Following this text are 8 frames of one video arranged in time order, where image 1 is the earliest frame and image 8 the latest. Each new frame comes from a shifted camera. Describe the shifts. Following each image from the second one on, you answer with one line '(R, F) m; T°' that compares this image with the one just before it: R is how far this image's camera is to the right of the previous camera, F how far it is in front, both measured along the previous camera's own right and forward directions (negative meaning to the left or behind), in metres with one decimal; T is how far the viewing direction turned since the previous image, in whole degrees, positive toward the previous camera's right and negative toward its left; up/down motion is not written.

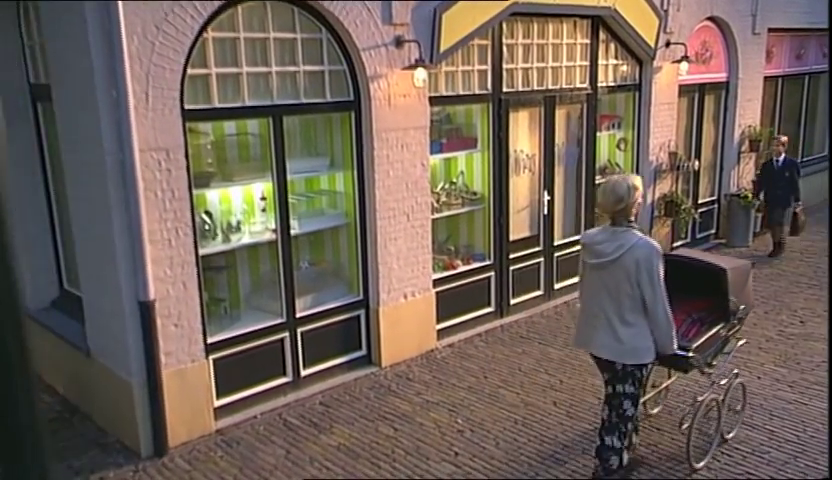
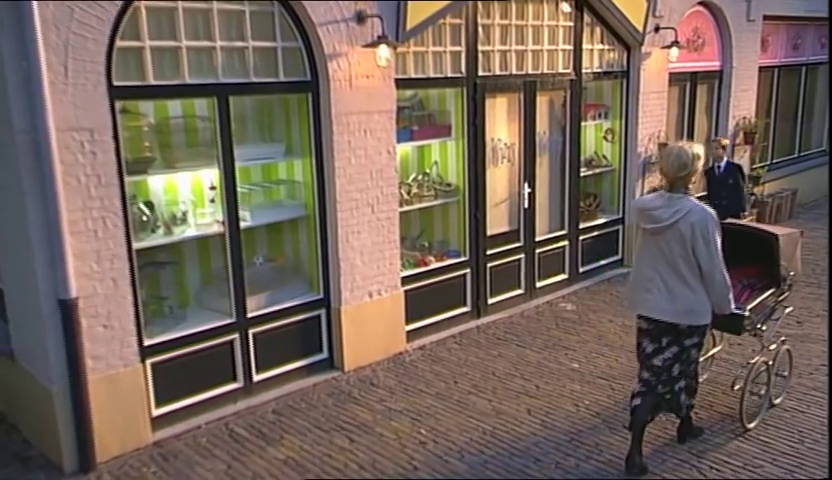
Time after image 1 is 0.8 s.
(+0.2, +0.5) m; 0°
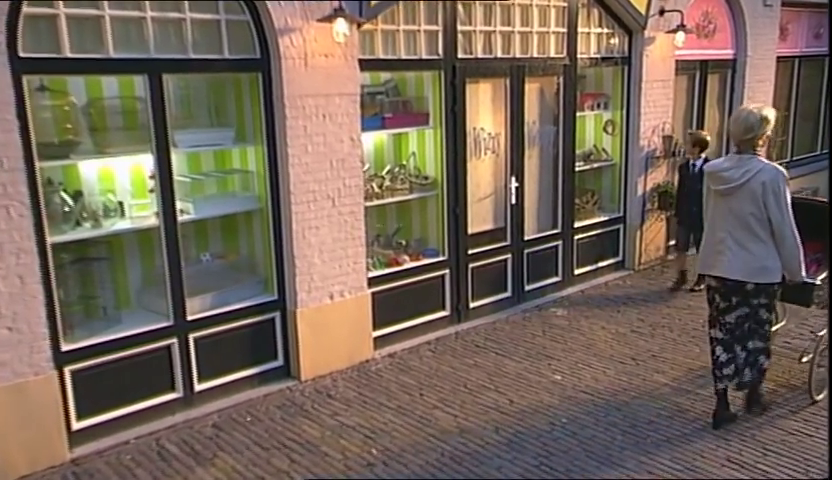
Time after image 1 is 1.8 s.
(+0.4, +0.6) m; -2°
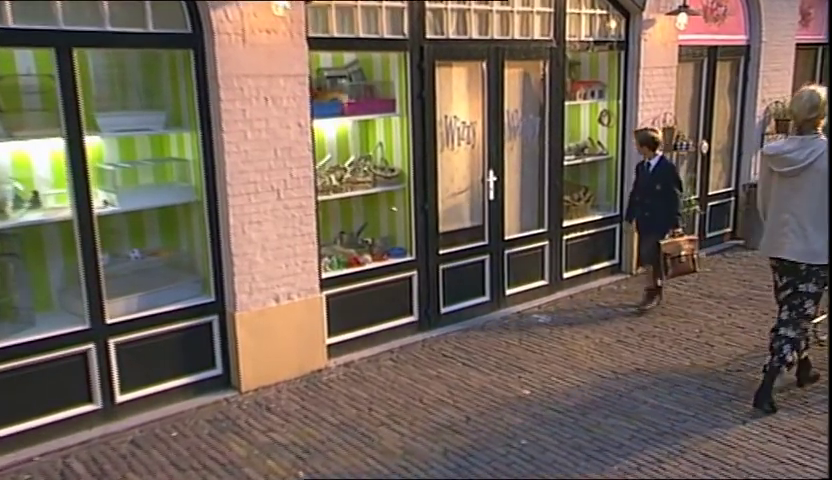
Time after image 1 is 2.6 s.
(+0.5, +0.6) m; -2°
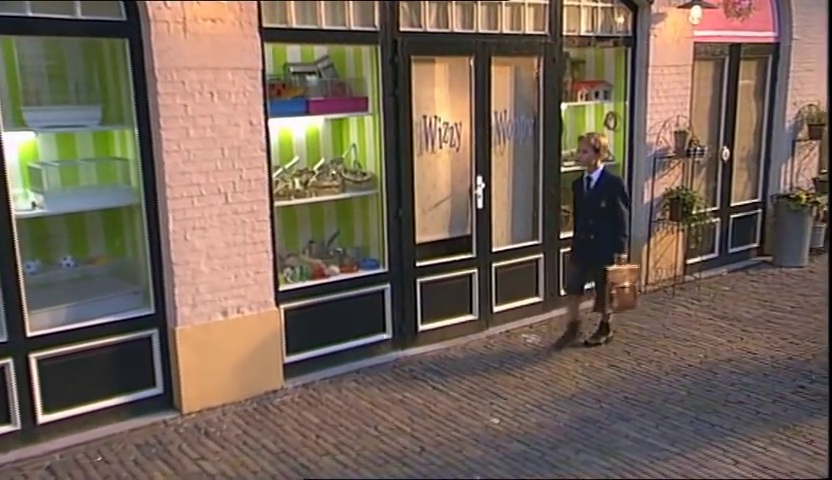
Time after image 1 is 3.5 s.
(+0.5, +0.5) m; -4°
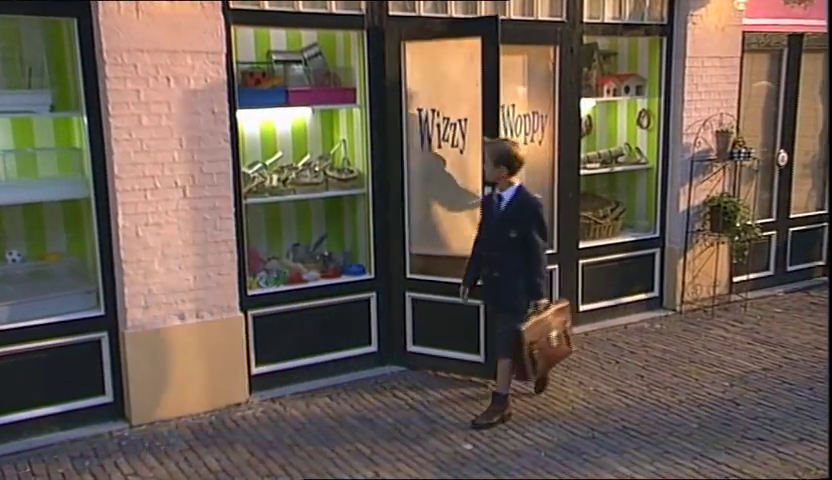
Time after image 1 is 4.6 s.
(+0.6, +0.5) m; -6°
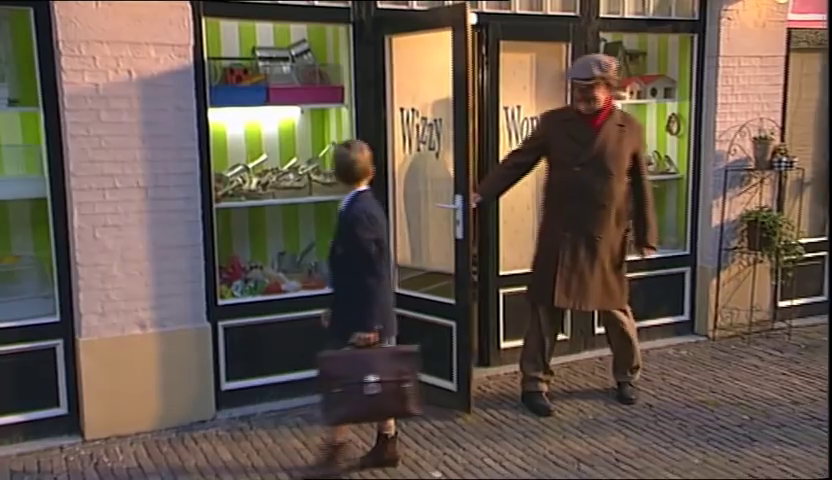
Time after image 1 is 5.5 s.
(+0.5, +0.4) m; -6°
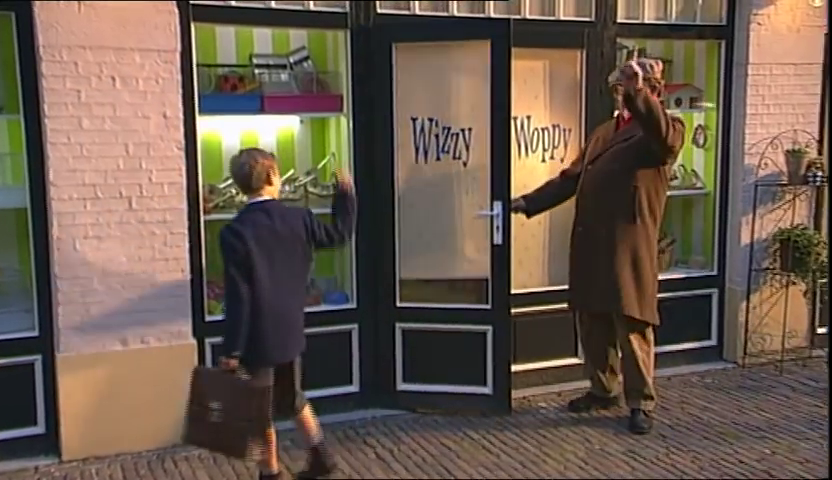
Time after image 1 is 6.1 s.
(+0.3, +0.3) m; -4°
